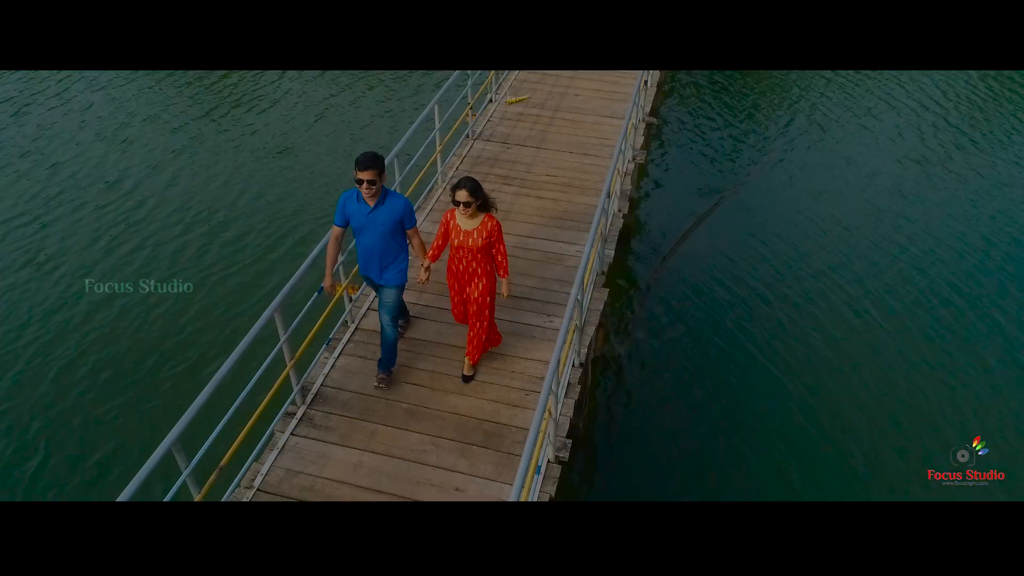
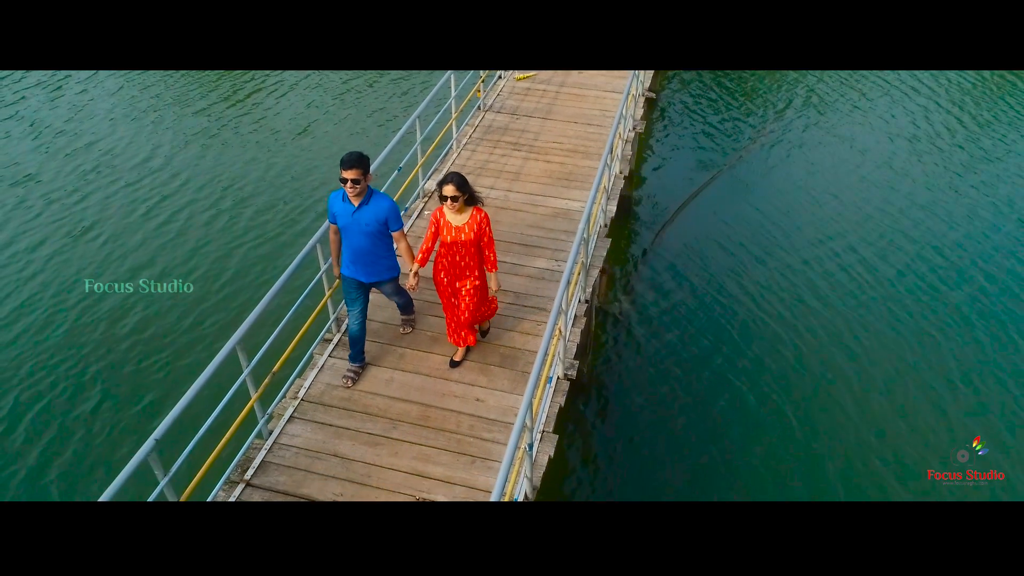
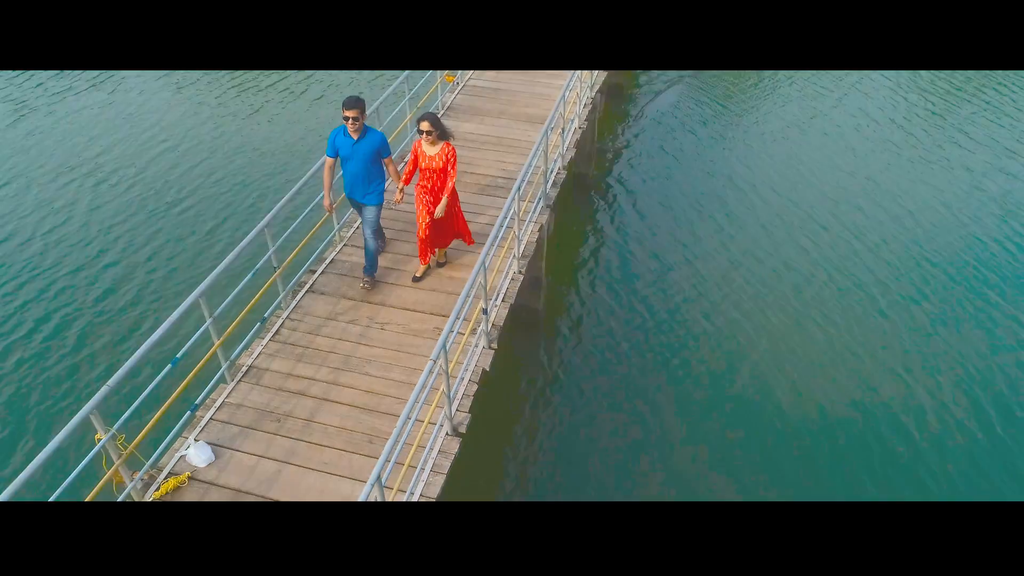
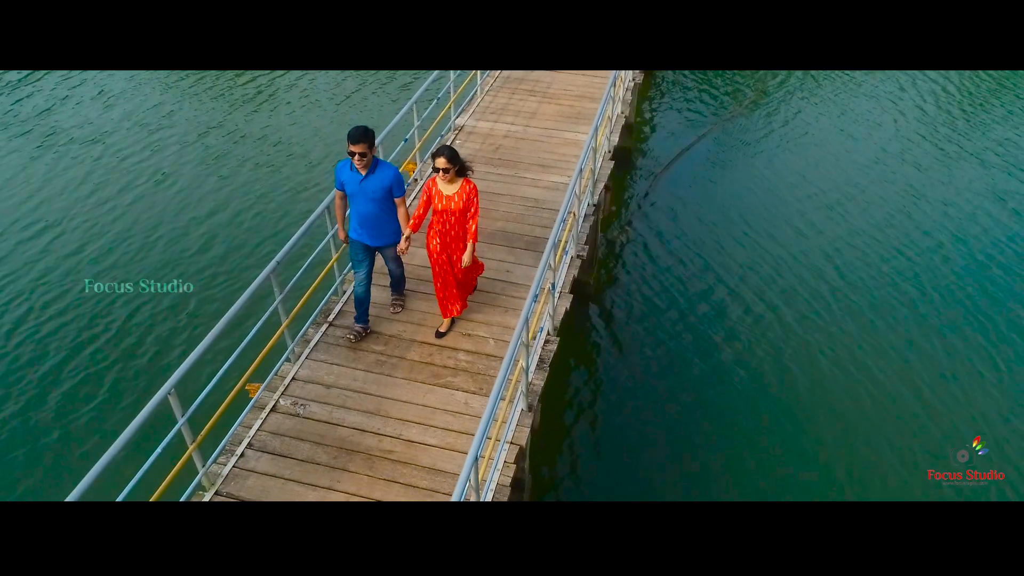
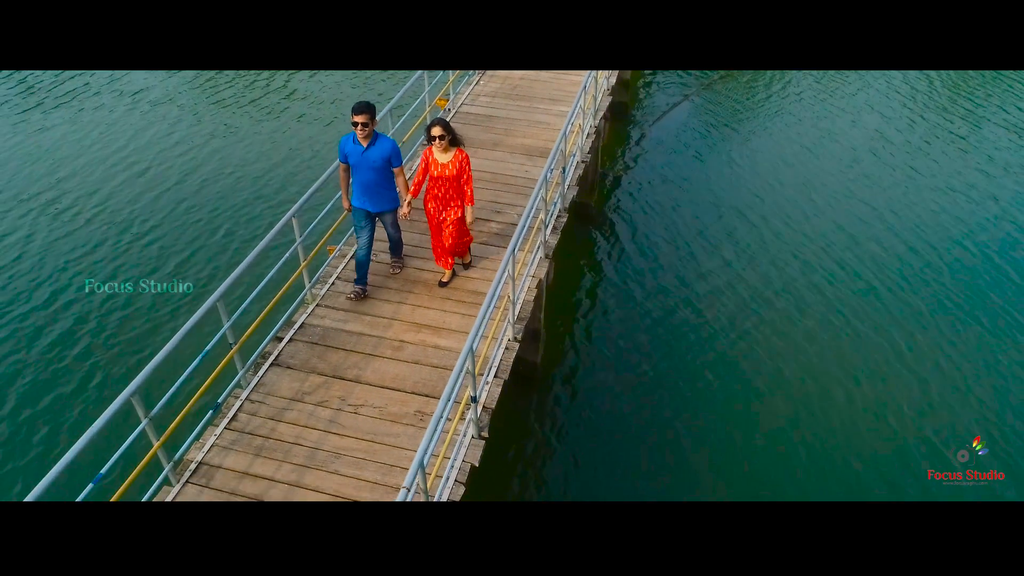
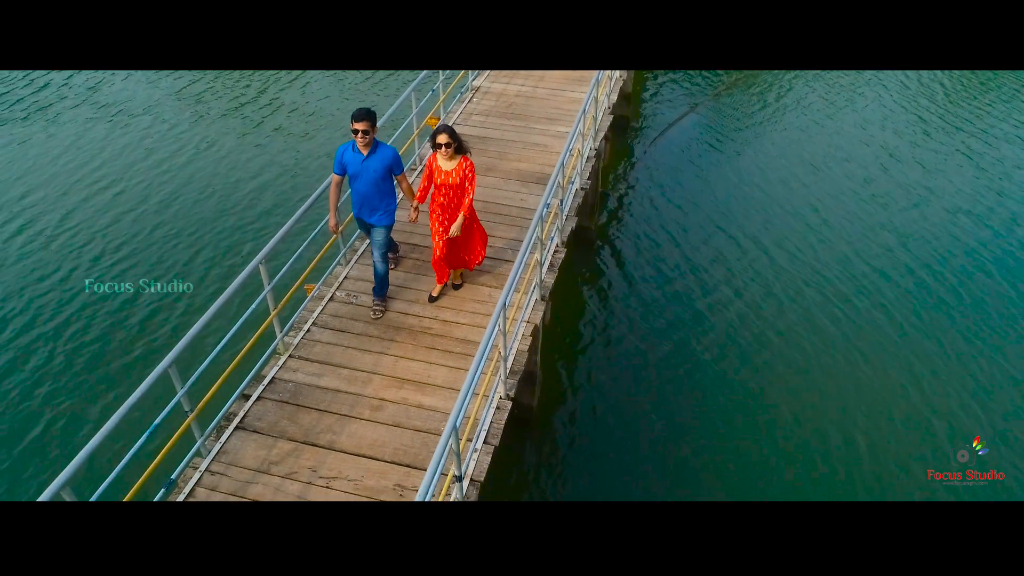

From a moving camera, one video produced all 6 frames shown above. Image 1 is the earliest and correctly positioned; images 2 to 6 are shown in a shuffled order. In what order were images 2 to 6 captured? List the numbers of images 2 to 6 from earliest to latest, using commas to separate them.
2, 4, 6, 5, 3
